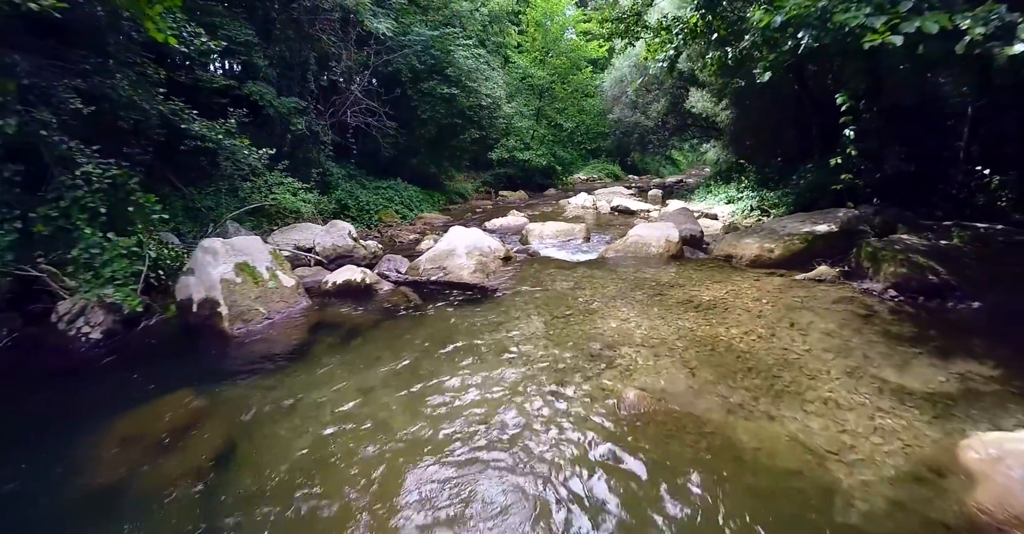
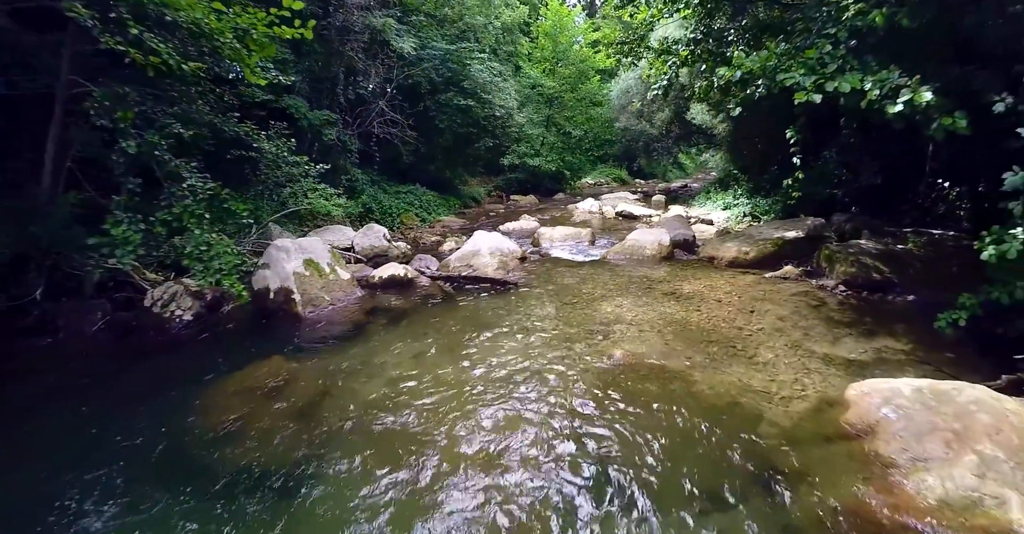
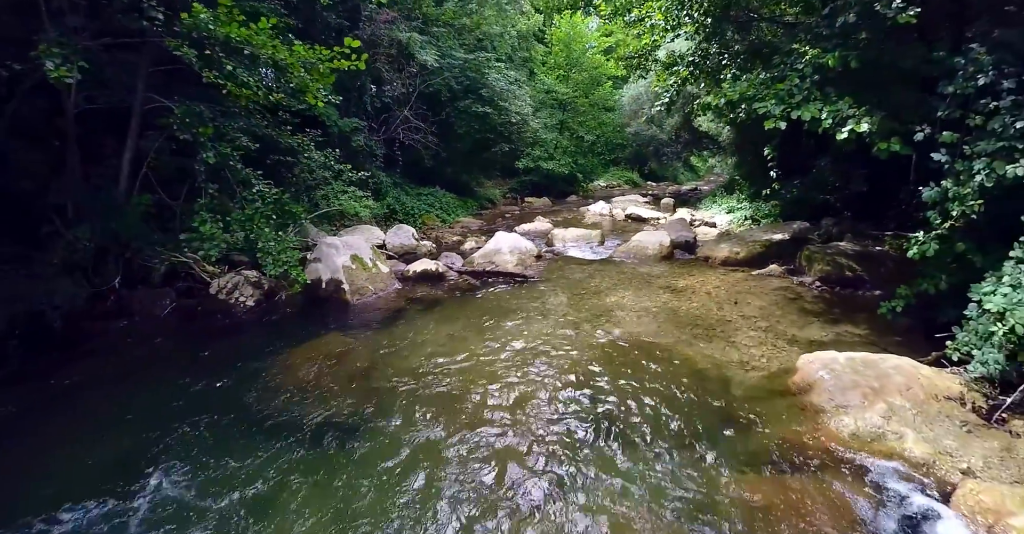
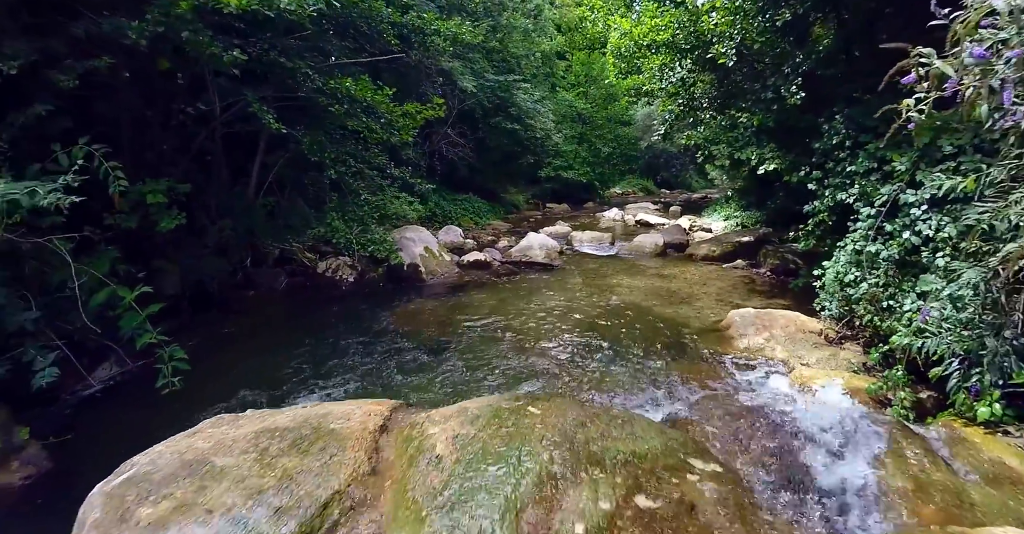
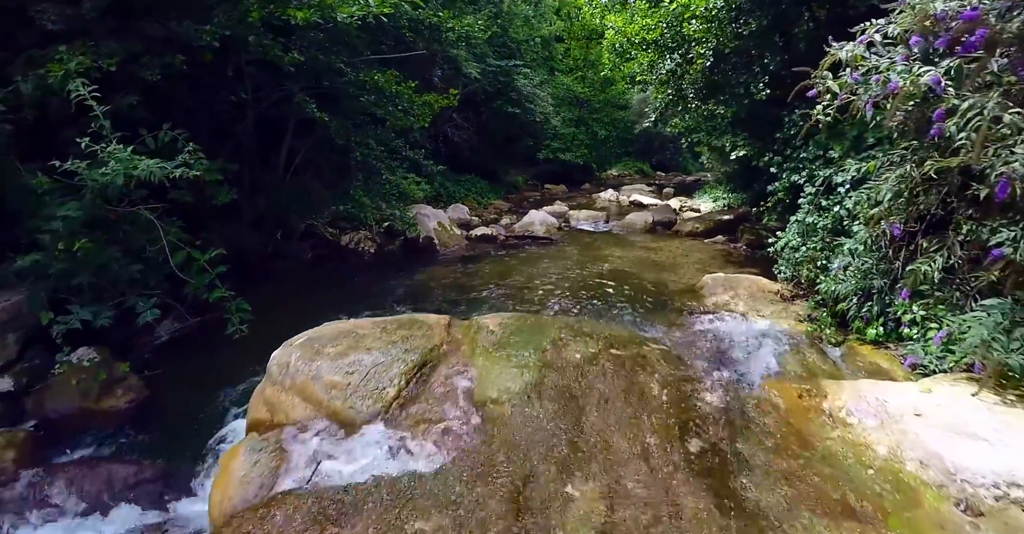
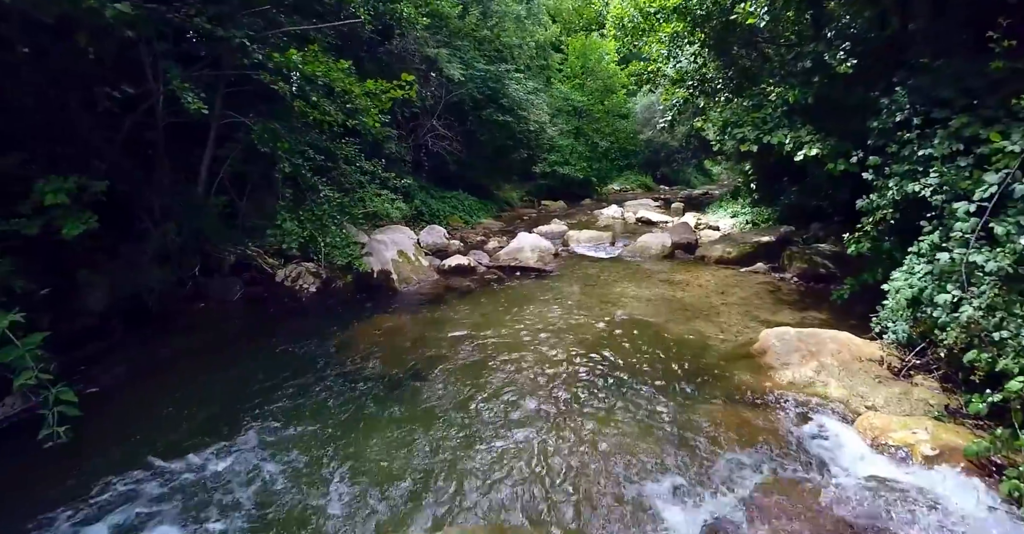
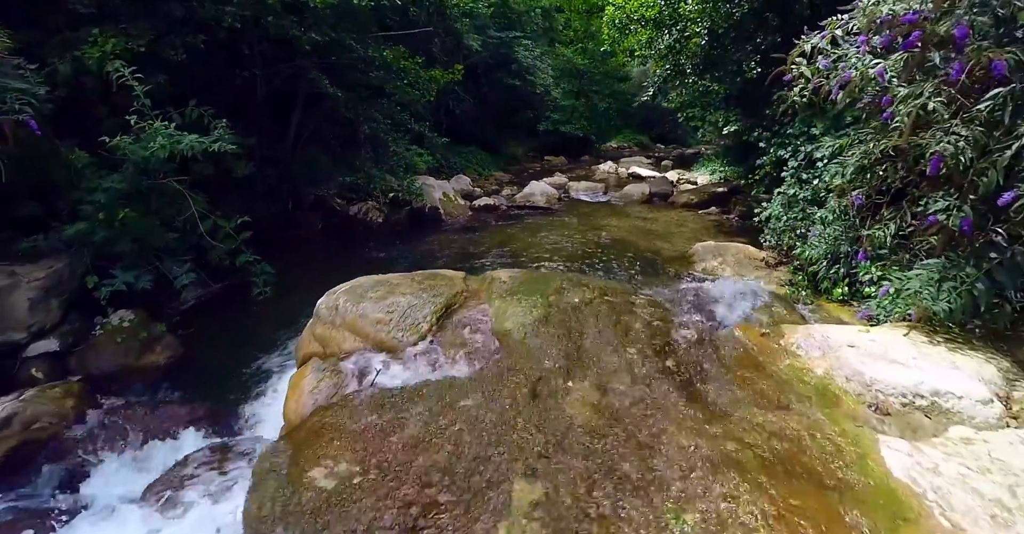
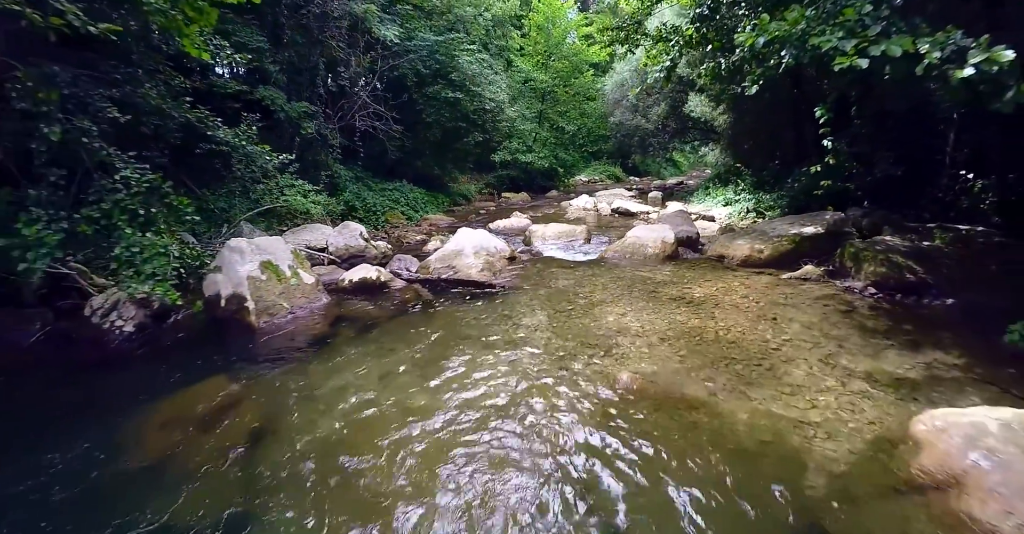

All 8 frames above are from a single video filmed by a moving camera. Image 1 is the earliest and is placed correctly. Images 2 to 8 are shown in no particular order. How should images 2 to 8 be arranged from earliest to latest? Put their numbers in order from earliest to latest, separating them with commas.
8, 2, 3, 6, 4, 5, 7
